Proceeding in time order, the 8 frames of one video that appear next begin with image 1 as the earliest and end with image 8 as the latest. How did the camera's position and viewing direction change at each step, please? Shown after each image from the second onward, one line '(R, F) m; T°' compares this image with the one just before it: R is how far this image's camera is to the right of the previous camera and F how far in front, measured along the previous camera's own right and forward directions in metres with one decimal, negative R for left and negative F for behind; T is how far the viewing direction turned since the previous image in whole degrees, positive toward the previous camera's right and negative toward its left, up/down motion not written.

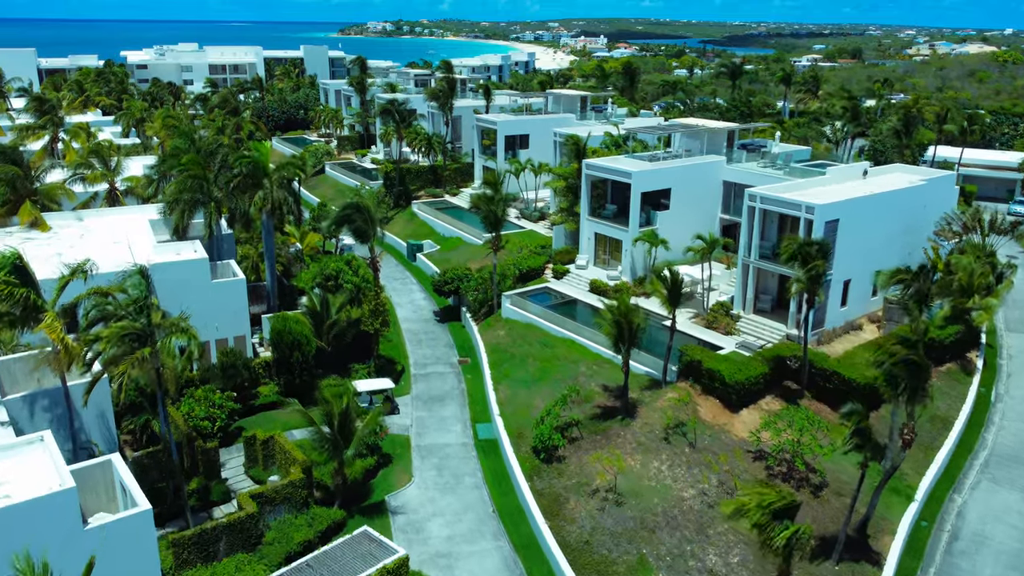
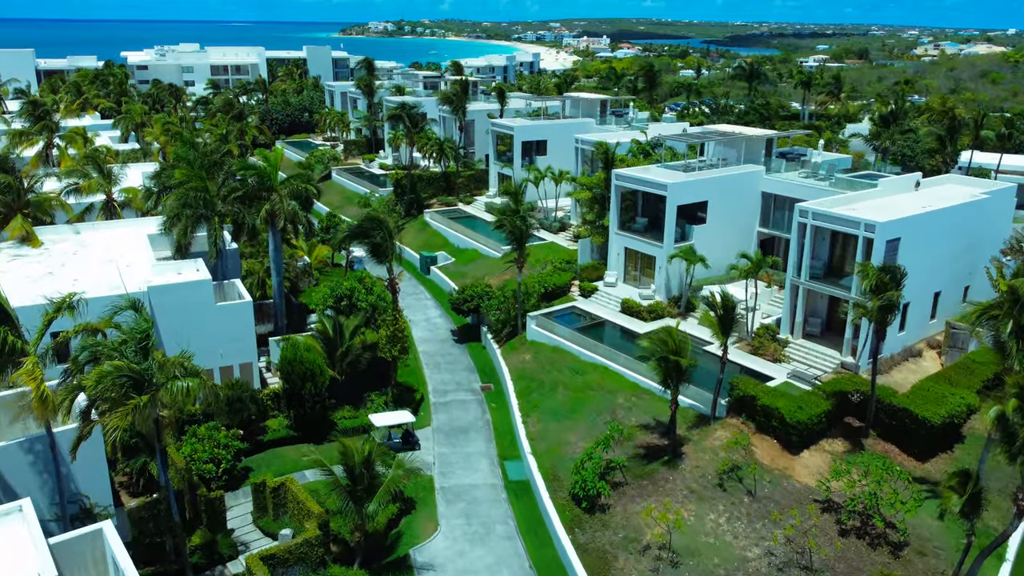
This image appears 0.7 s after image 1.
(-1.1, +2.7) m; 0°
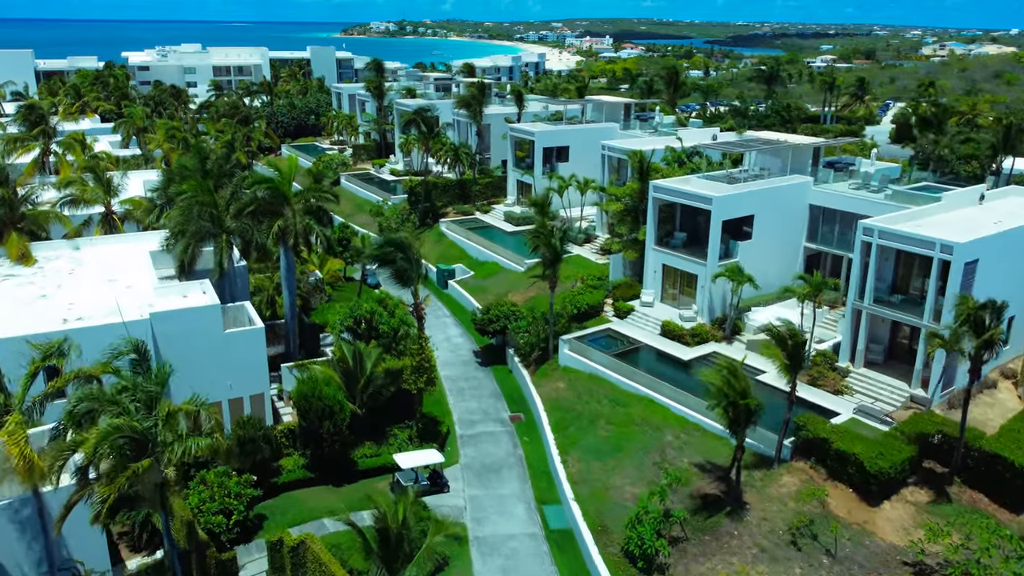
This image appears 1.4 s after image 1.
(-1.3, +2.7) m; 0°
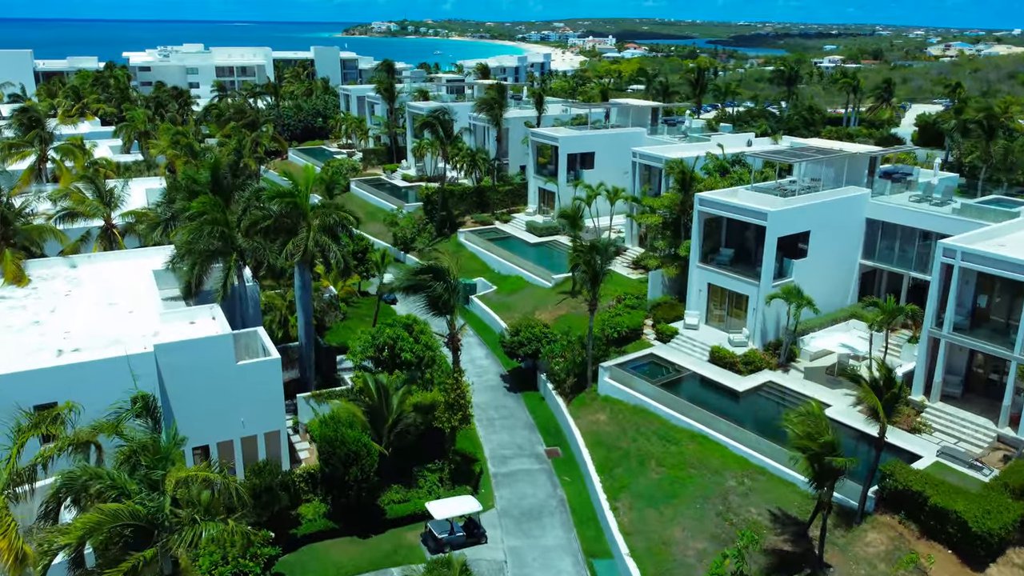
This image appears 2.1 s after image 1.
(-1.4, +2.7) m; 0°
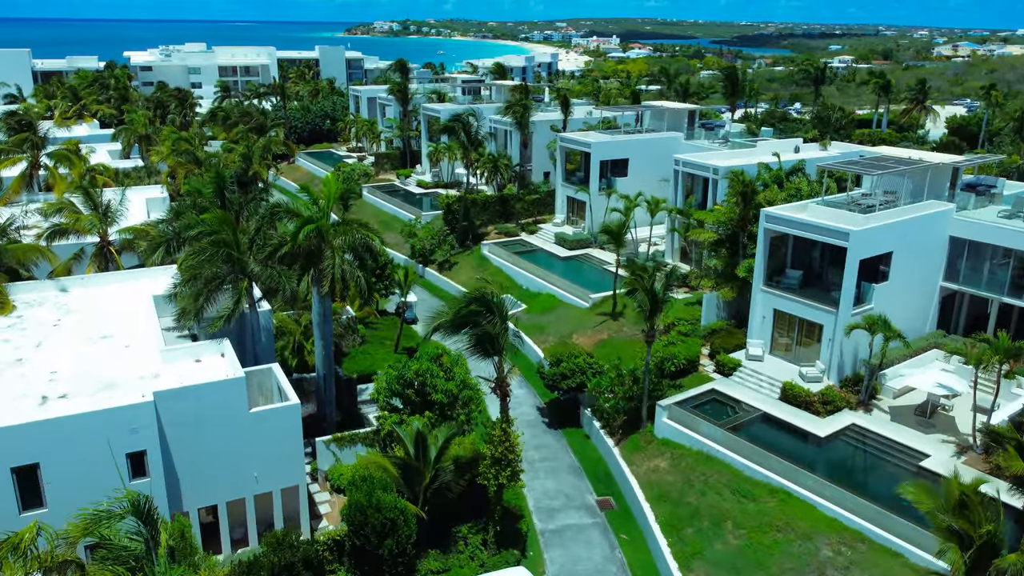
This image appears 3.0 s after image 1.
(-1.5, +3.5) m; 0°
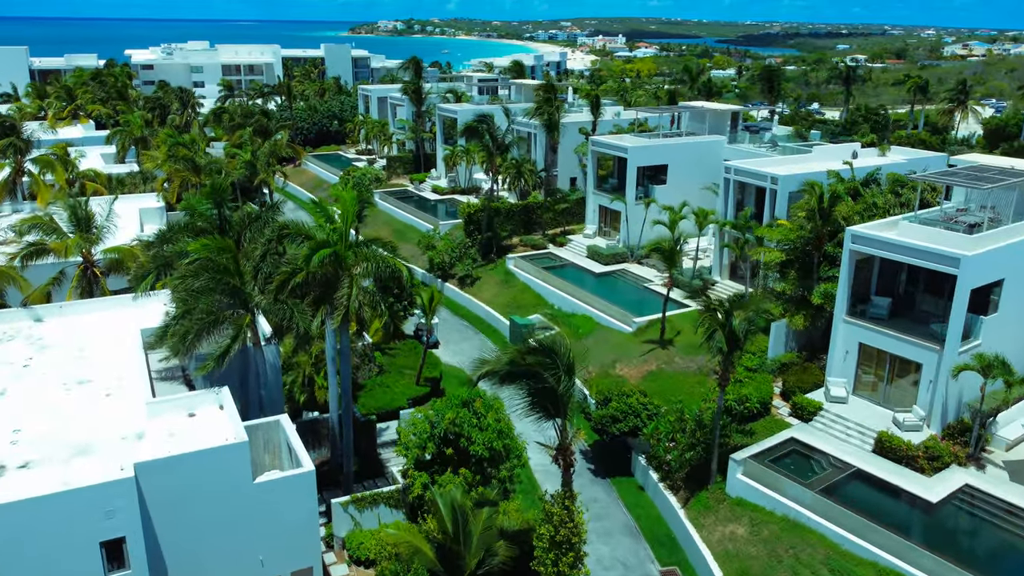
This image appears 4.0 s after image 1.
(-1.3, +3.9) m; 0°
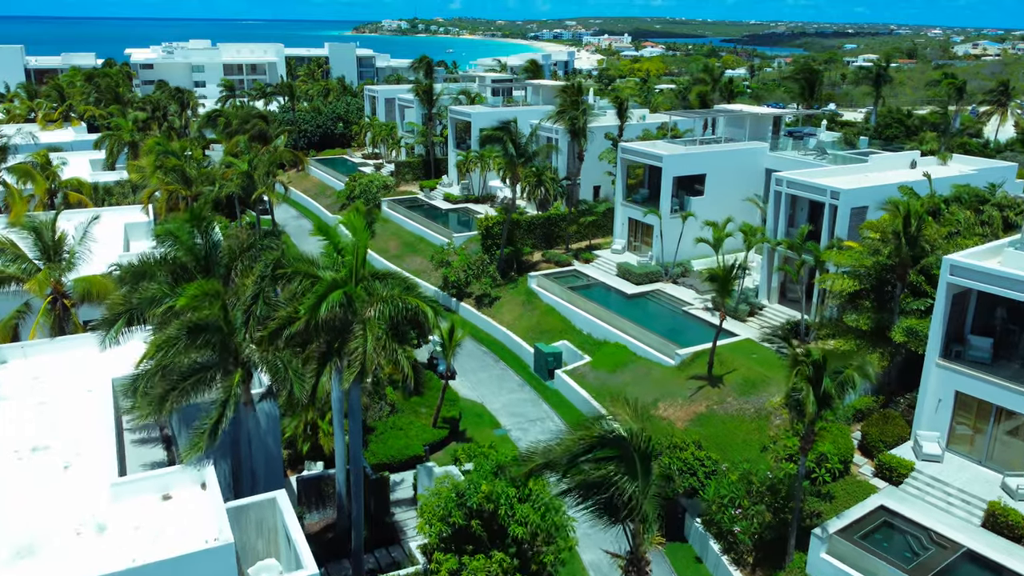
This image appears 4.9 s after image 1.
(-0.9, +3.7) m; 0°
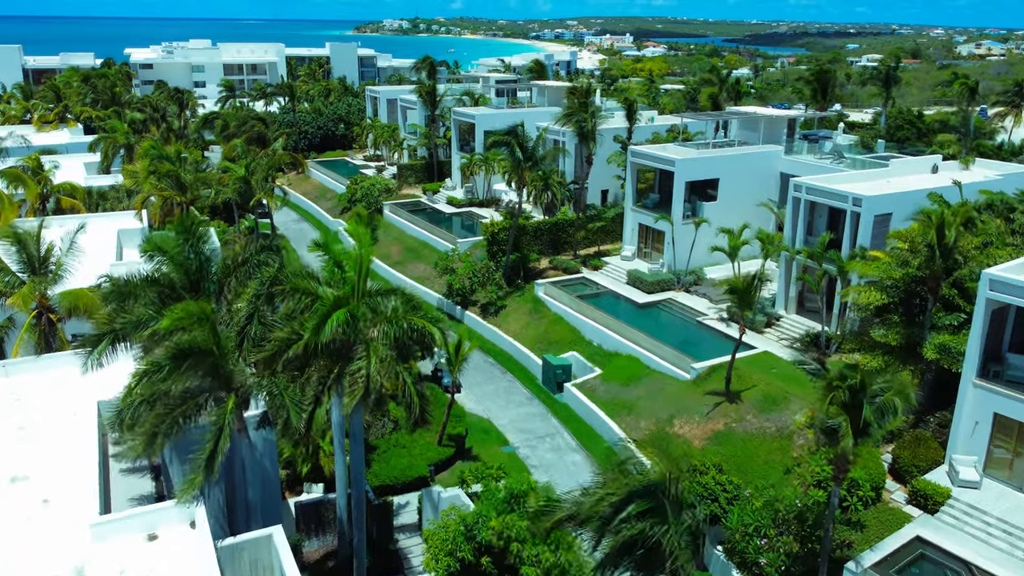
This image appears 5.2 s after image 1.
(-0.3, +1.2) m; 0°
